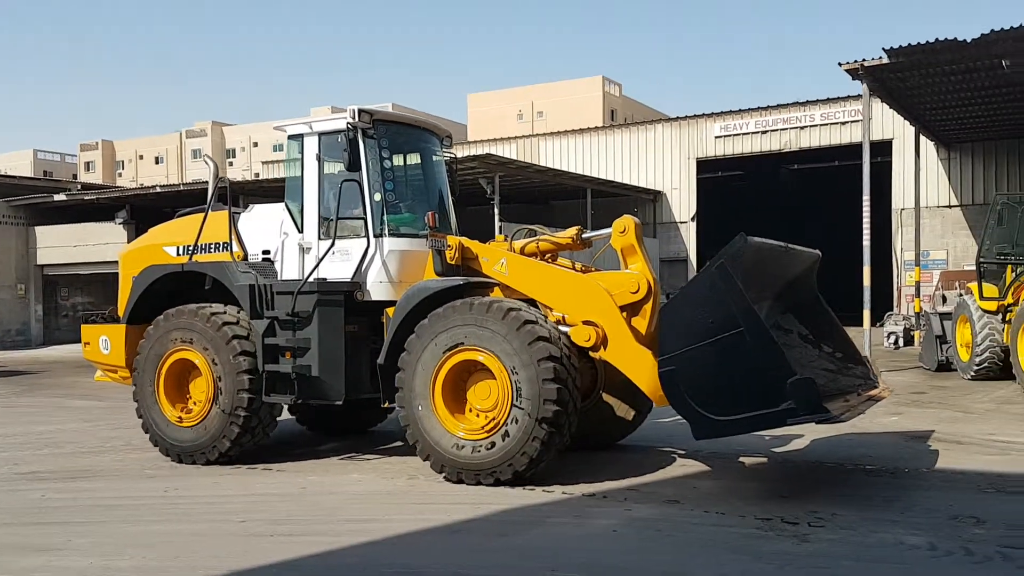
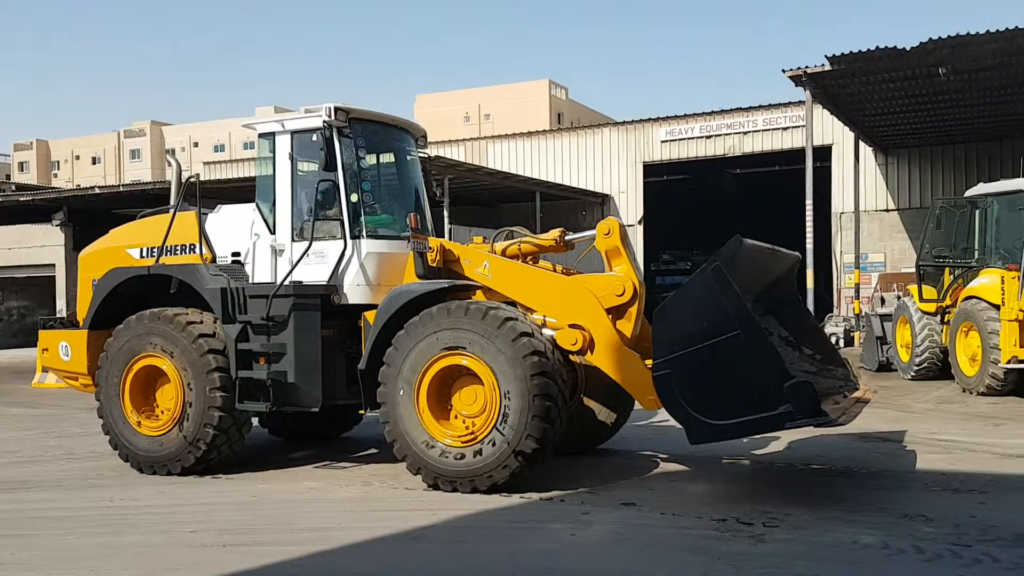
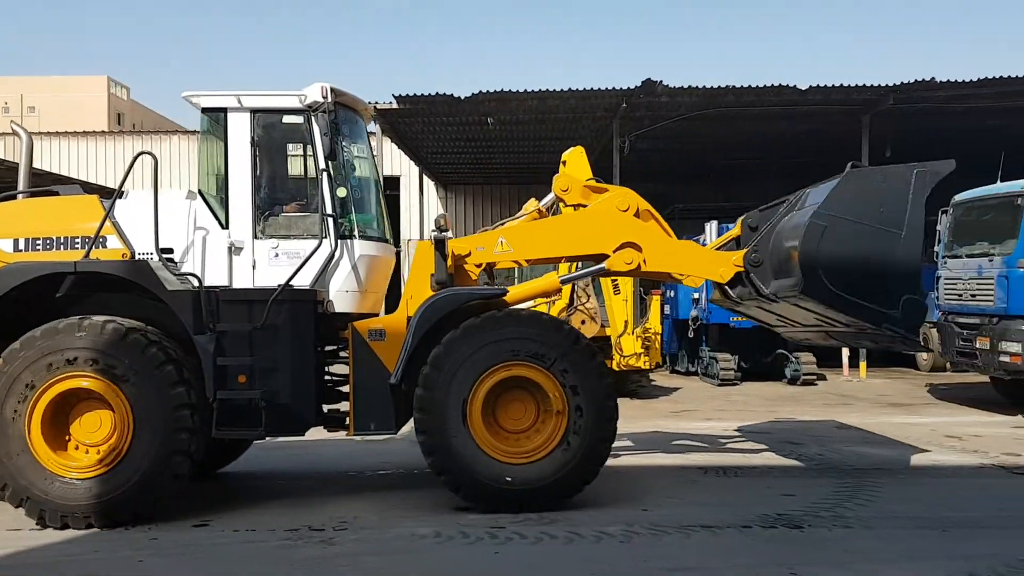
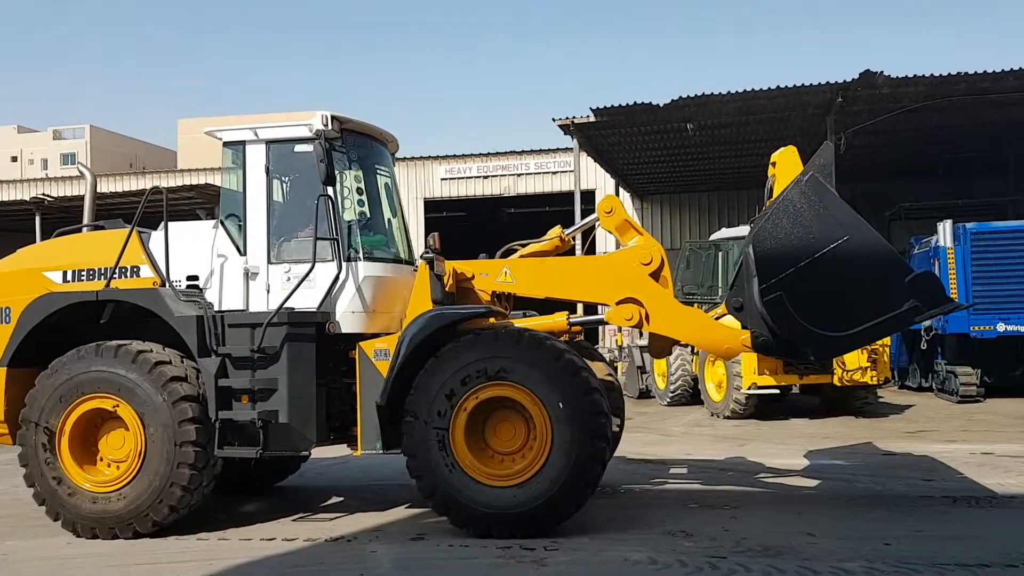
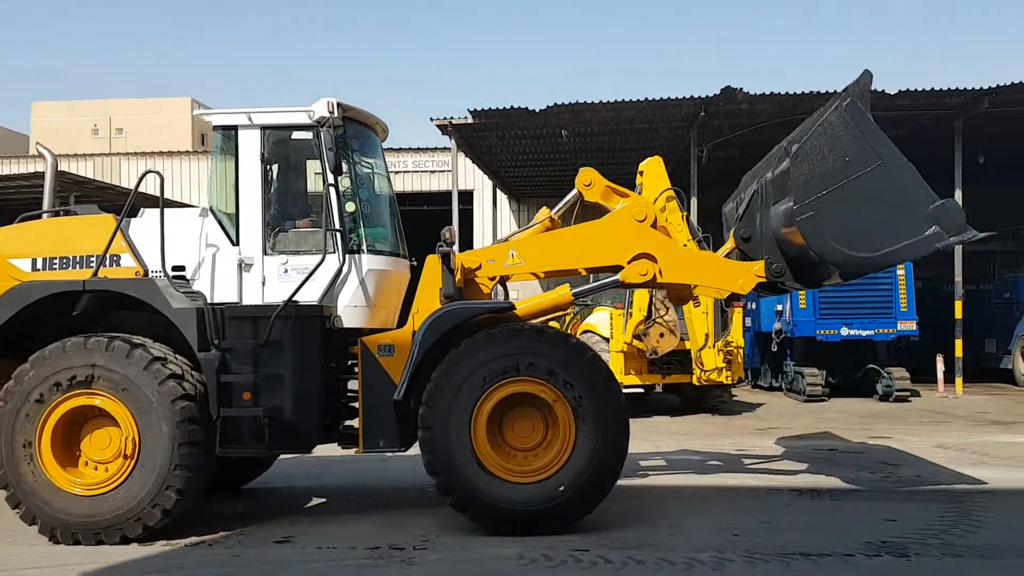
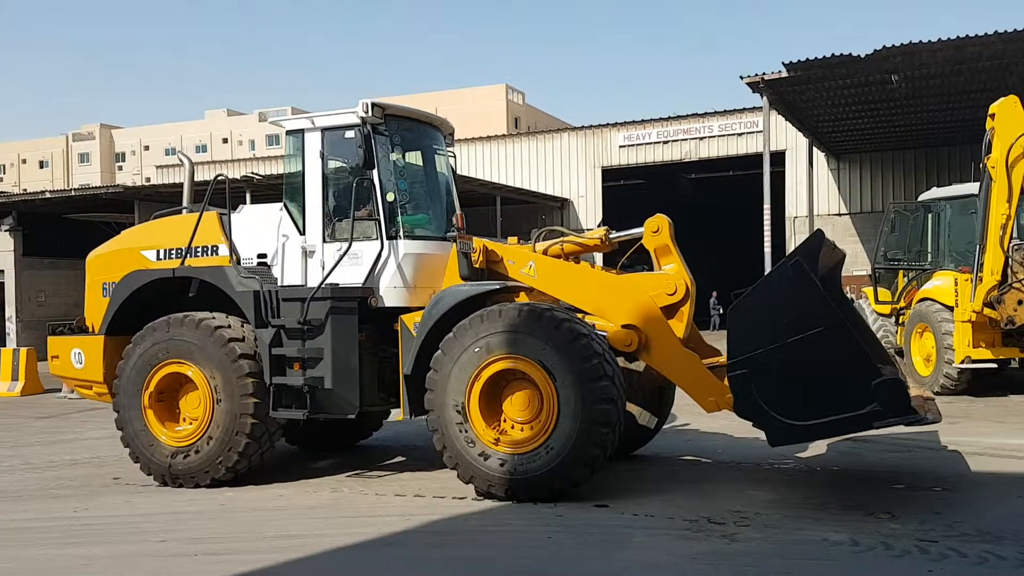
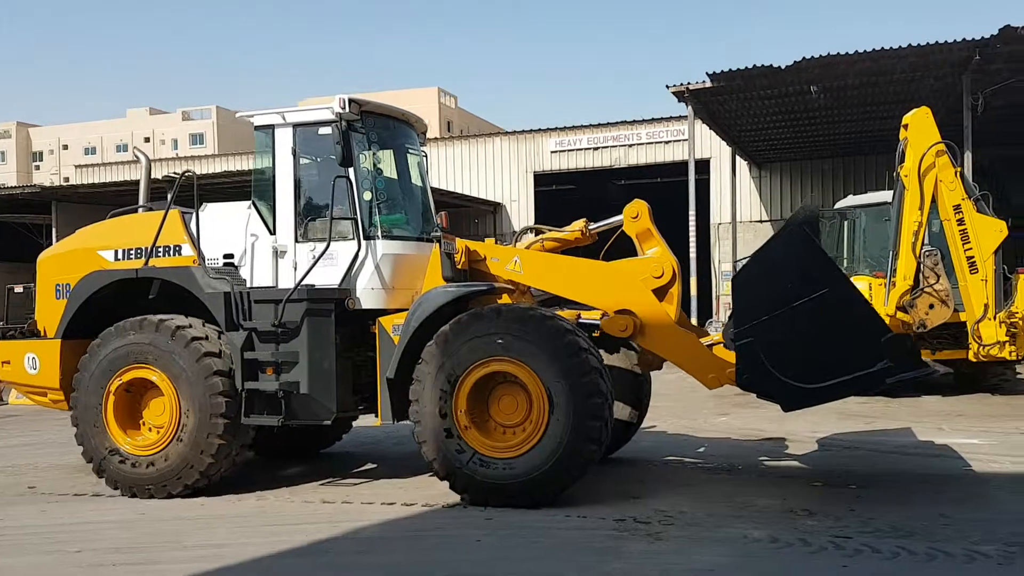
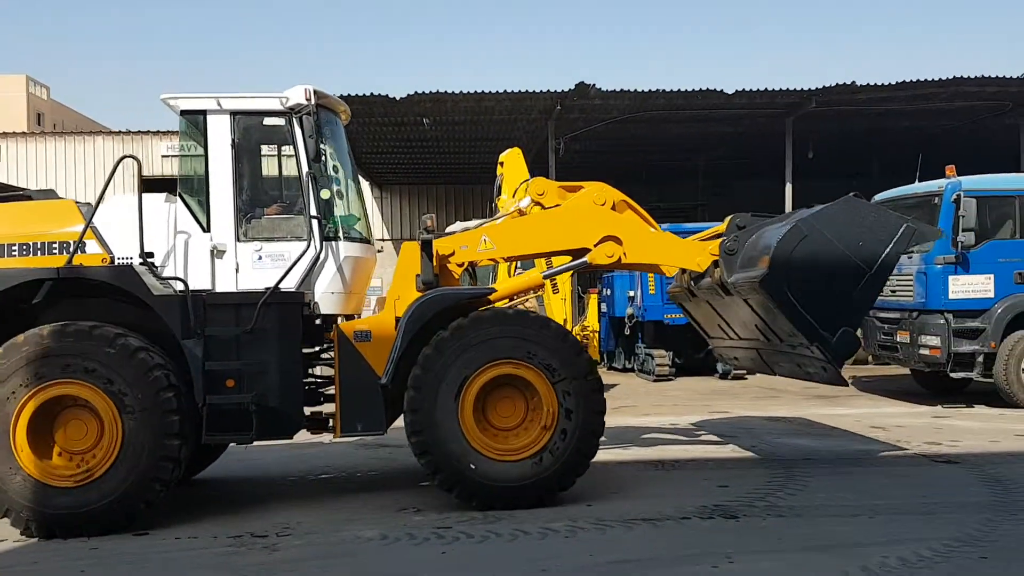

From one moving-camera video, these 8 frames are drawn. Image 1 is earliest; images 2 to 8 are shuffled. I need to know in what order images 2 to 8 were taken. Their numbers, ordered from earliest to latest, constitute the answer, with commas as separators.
2, 6, 7, 4, 5, 3, 8
